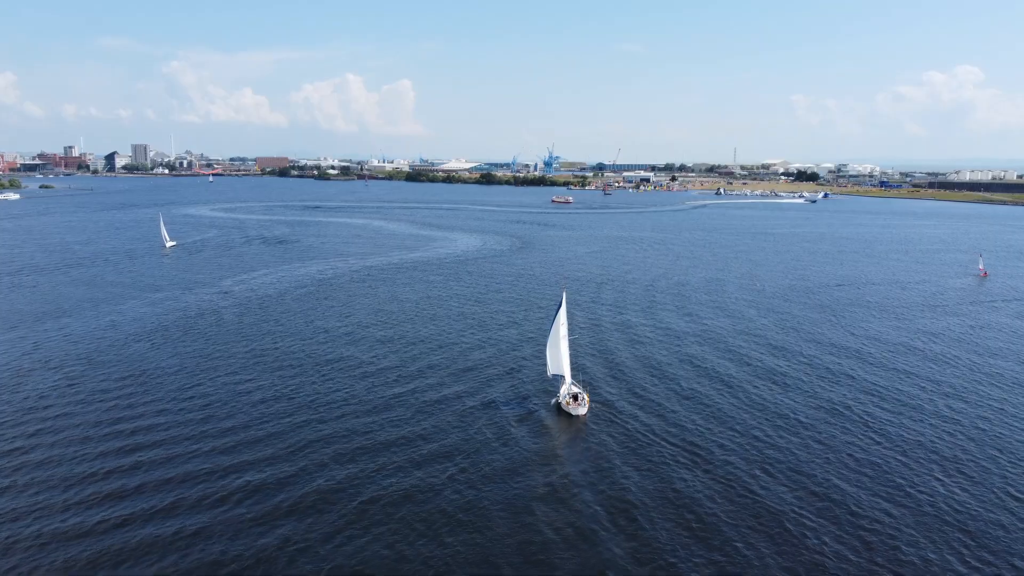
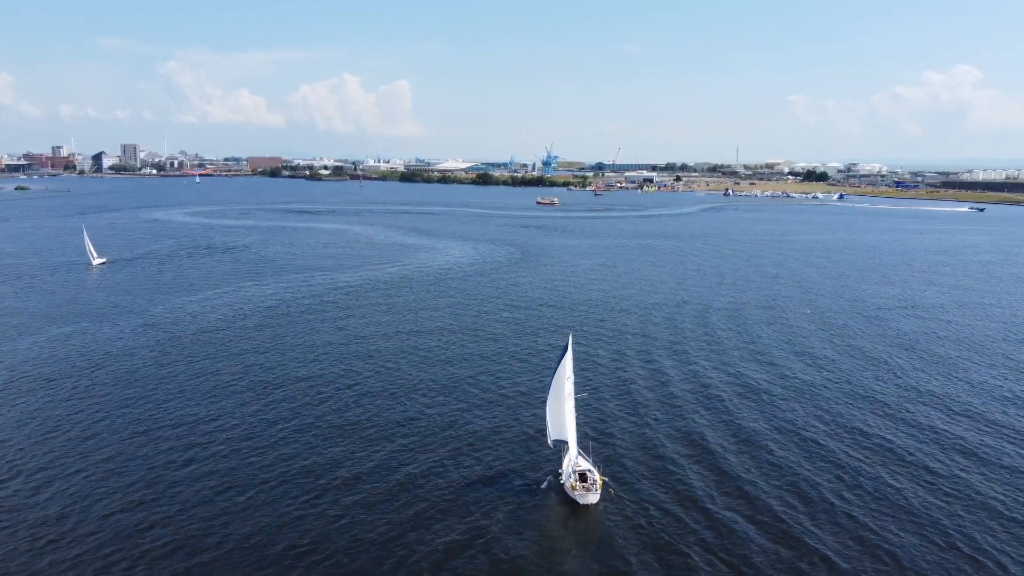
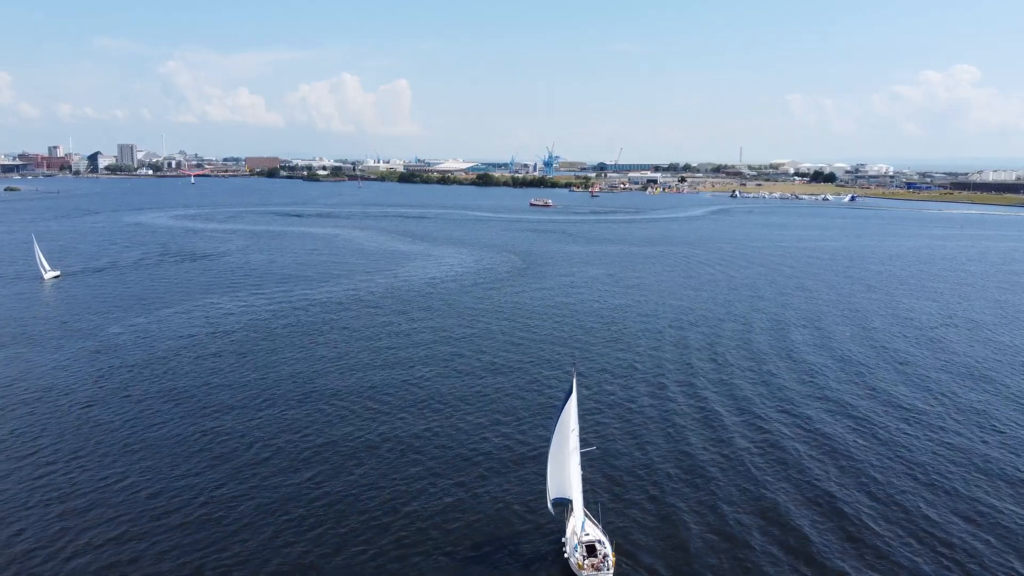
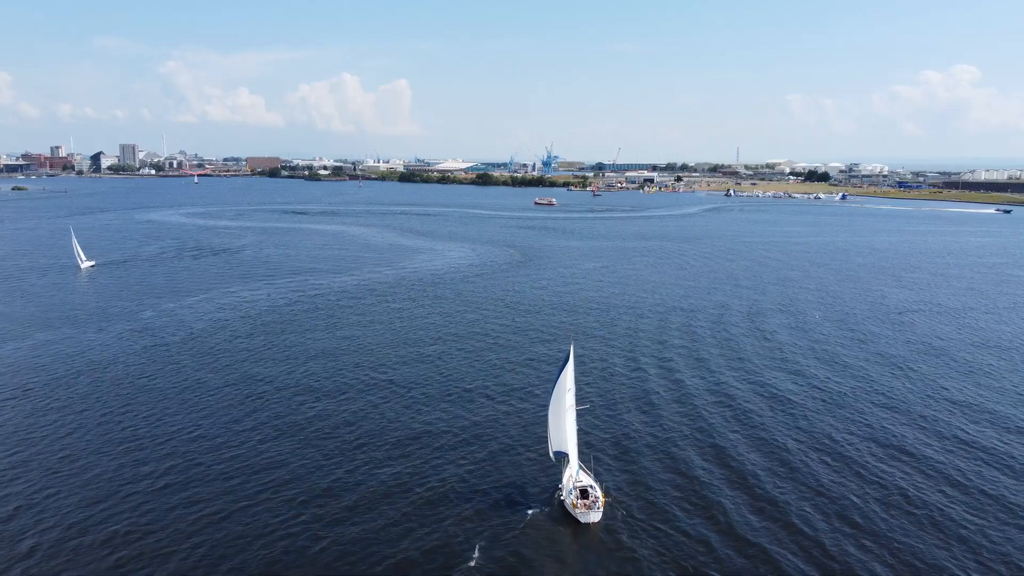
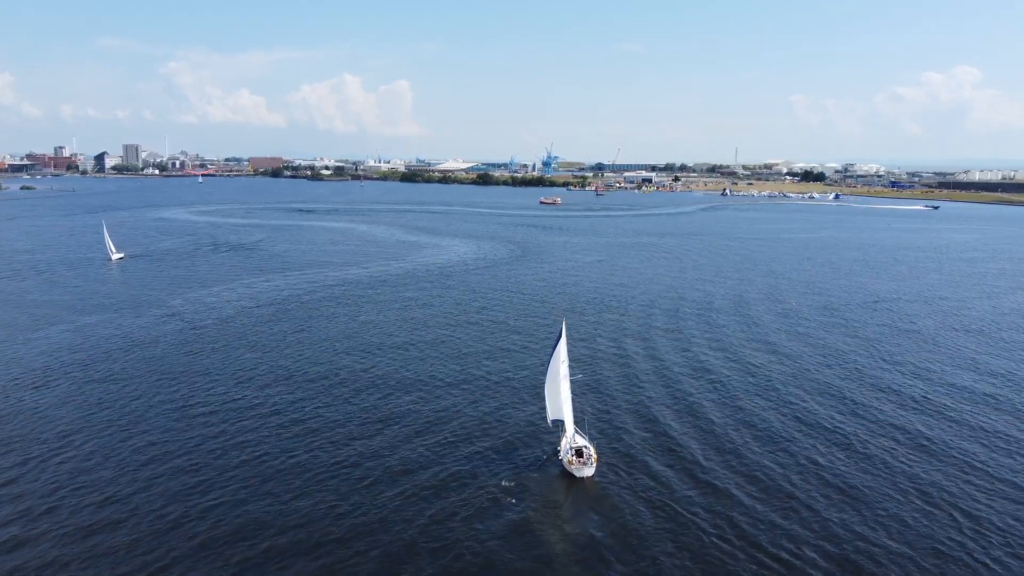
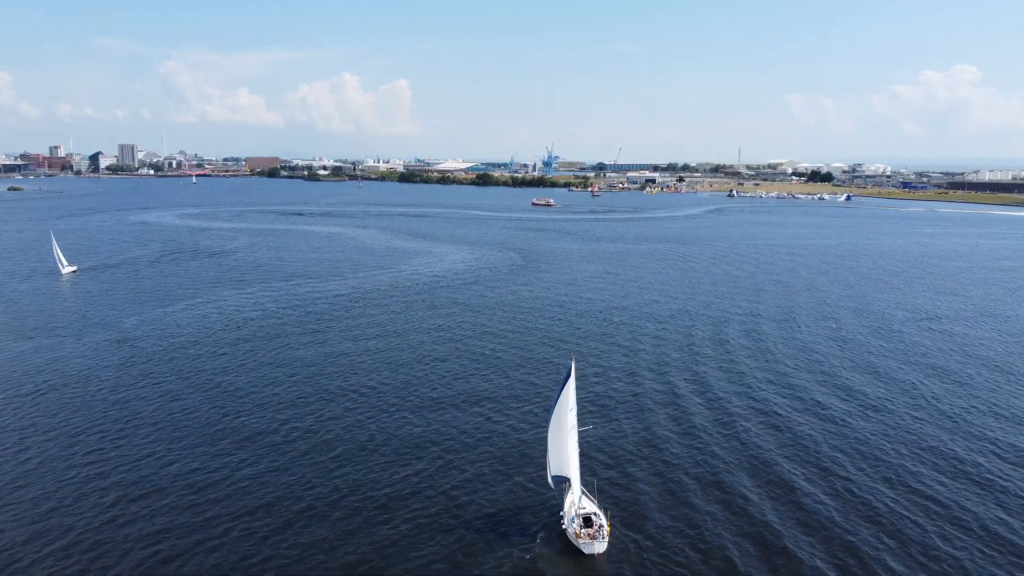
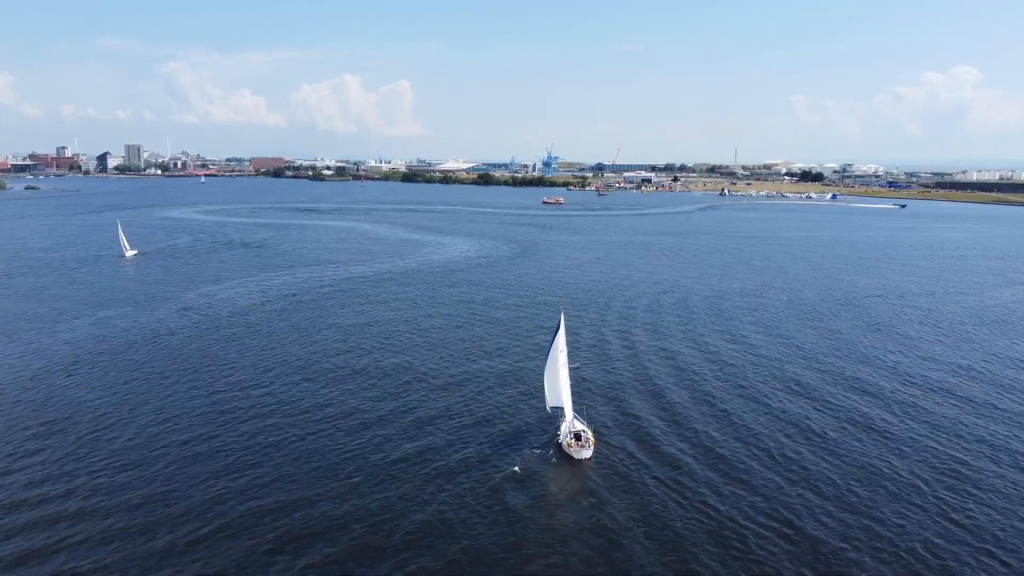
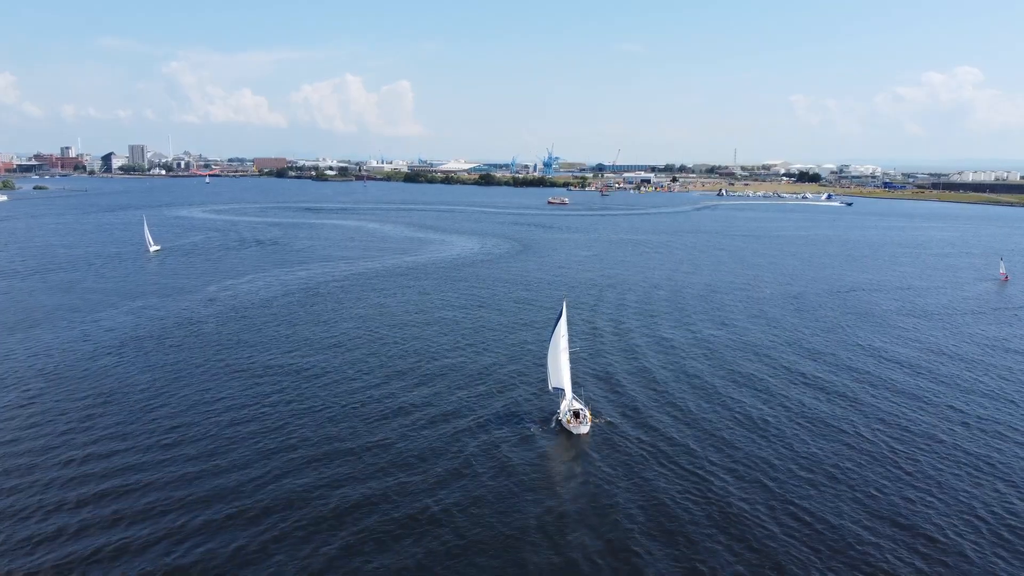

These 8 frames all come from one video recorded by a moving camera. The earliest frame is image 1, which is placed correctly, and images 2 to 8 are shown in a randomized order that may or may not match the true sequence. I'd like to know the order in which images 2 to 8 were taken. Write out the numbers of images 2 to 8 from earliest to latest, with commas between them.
8, 7, 5, 2, 4, 6, 3
